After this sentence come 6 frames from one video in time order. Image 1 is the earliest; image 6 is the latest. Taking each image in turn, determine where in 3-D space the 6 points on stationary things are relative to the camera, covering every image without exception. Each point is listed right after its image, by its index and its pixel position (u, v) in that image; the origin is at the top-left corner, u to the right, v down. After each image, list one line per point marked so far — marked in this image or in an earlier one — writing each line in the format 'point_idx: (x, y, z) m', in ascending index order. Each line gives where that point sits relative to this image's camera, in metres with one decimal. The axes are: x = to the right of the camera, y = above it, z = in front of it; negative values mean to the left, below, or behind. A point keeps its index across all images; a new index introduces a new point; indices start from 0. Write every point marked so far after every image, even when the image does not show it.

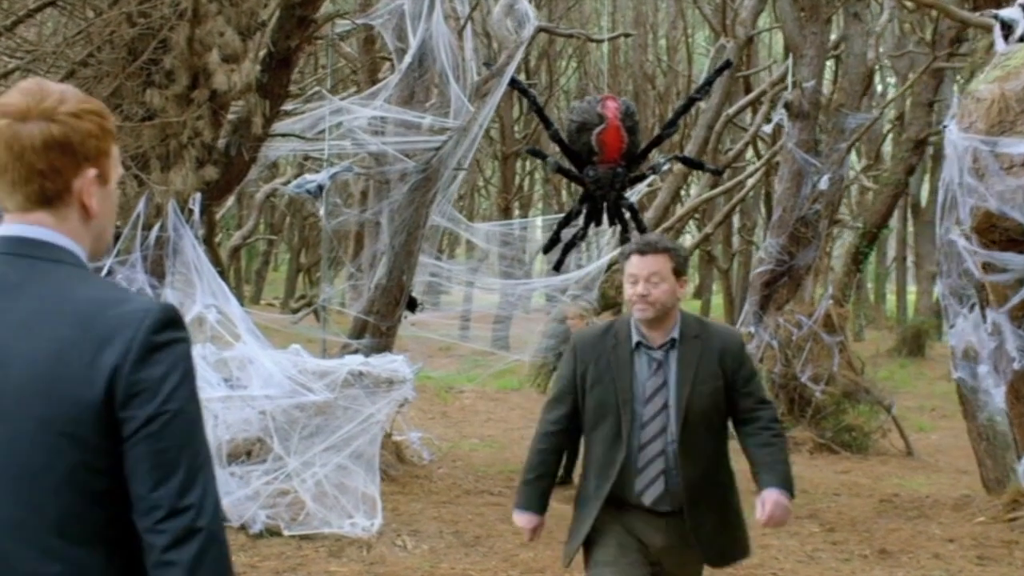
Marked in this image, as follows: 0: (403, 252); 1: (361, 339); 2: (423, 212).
0: (-0.6, +0.2, +7.8) m
1: (-0.9, -0.3, +8.1) m
2: (-0.5, +0.5, +7.7) m
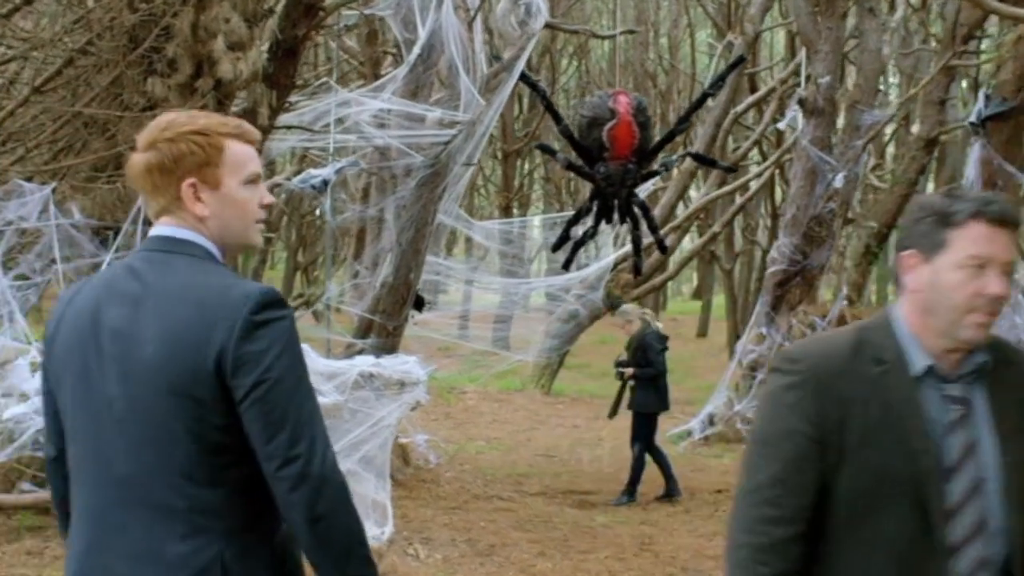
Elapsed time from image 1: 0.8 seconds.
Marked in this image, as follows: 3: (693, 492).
0: (-0.6, +0.2, +7.5) m
1: (-0.9, -0.3, +7.8) m
2: (-0.5, +0.5, +7.5) m
3: (+1.1, -1.2, +7.7) m
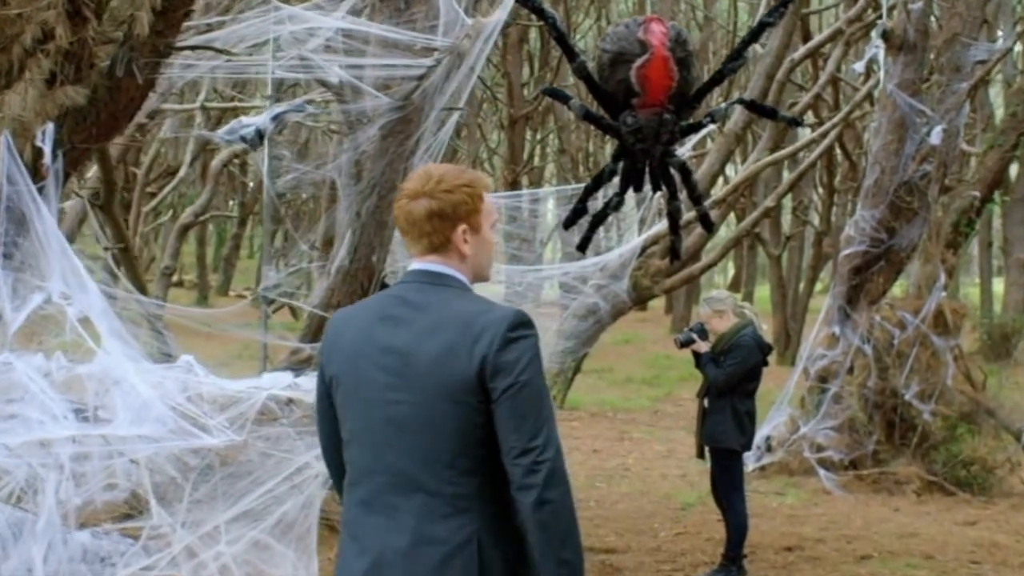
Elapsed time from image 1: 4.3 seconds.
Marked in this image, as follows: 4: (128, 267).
0: (-0.6, +0.3, +5.6) m
1: (-0.9, -0.2, +5.9) m
2: (-0.5, +0.5, +5.5) m
3: (+1.1, -1.1, +5.7) m
4: (-1.8, +0.1, +6.2) m
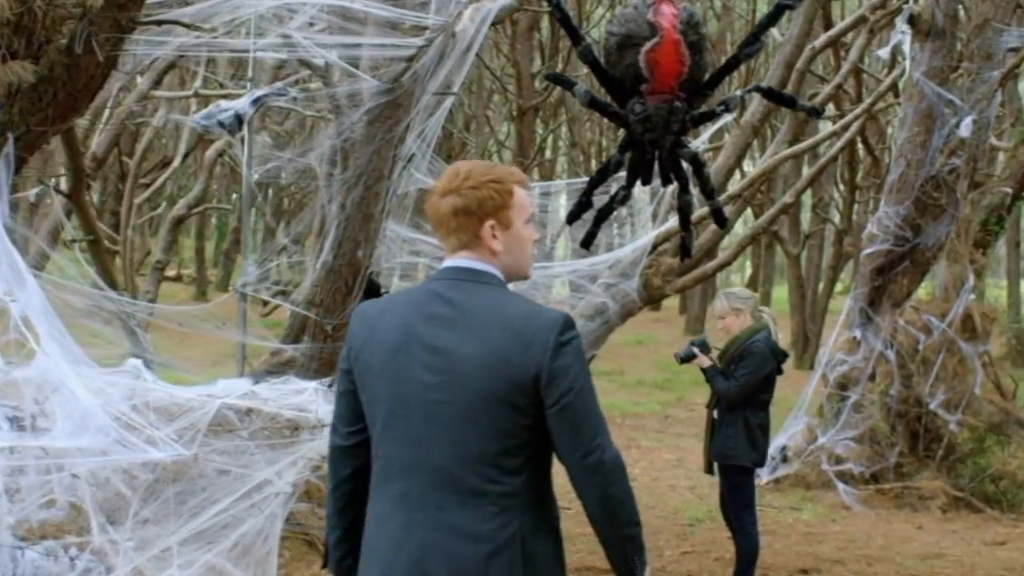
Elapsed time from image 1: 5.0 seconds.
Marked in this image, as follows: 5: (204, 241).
0: (-0.6, +0.3, +5.2) m
1: (-0.9, -0.2, +5.5) m
2: (-0.5, +0.5, +5.1) m
3: (+1.0, -1.2, +5.2) m
4: (-1.8, +0.1, +5.8) m
5: (-3.3, +0.5, +13.8) m
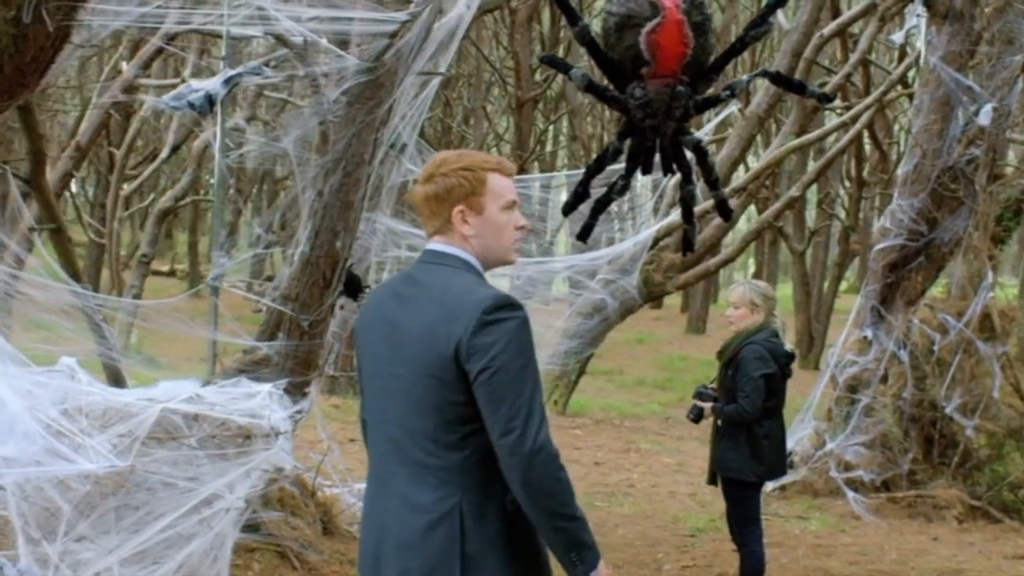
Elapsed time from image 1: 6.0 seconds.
0: (-0.7, +0.3, +4.8) m
1: (-0.9, -0.2, +5.1) m
2: (-0.5, +0.6, +4.8) m
3: (+1.0, -1.1, +4.9) m
4: (-1.9, +0.2, +5.4) m
5: (-3.3, +0.5, +13.4) m
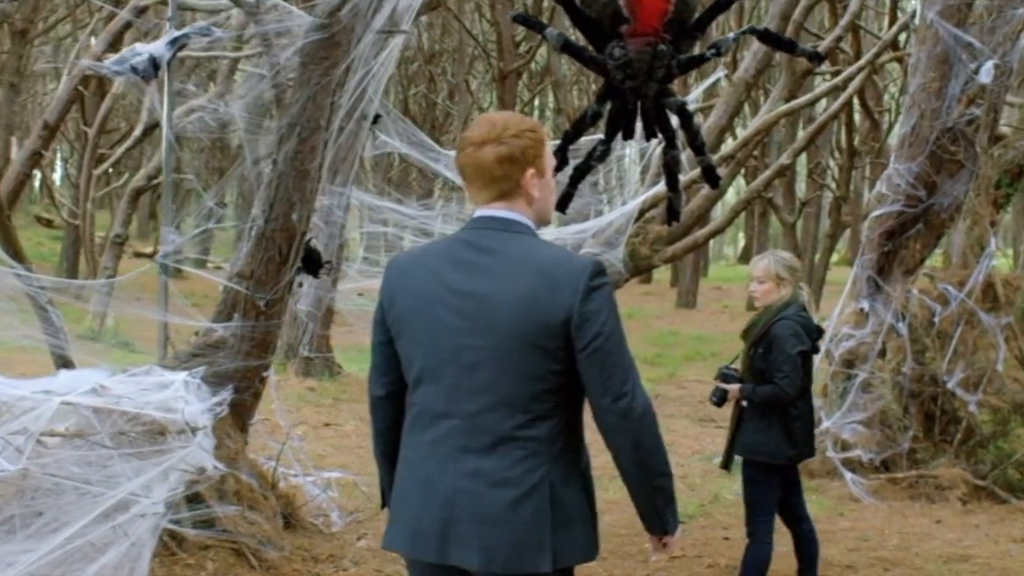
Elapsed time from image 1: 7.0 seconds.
0: (-0.8, +0.4, +4.5) m
1: (-1.0, -0.1, +4.8) m
2: (-0.6, +0.6, +4.4) m
3: (+0.9, -1.0, +4.6) m
4: (-2.0, +0.2, +5.1) m
5: (-3.4, +0.7, +13.0) m
